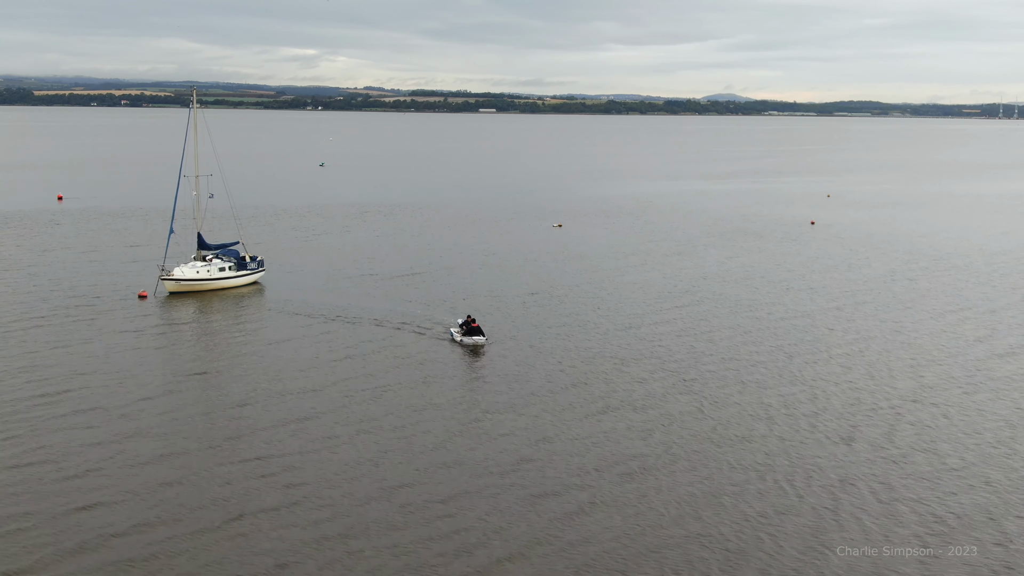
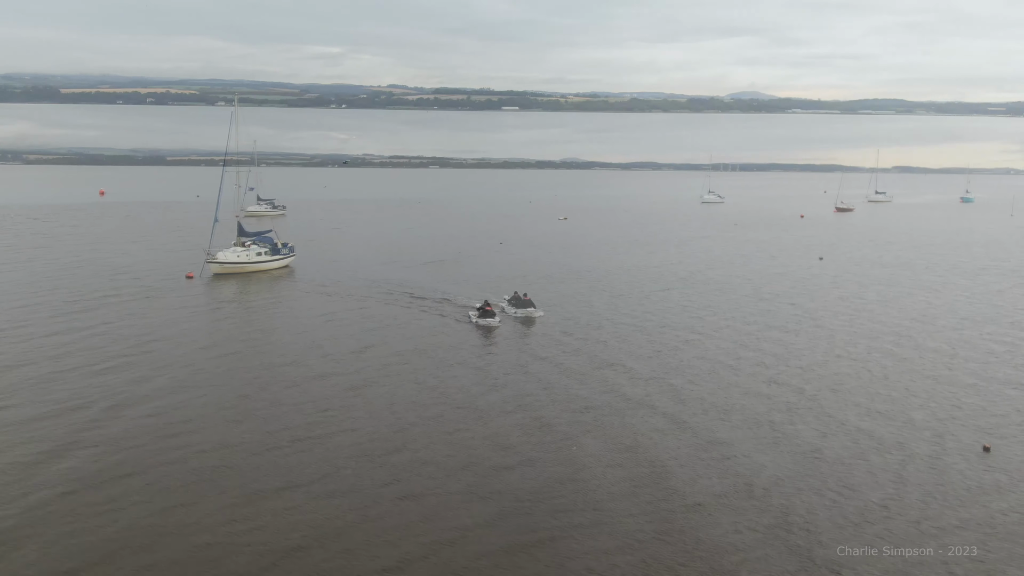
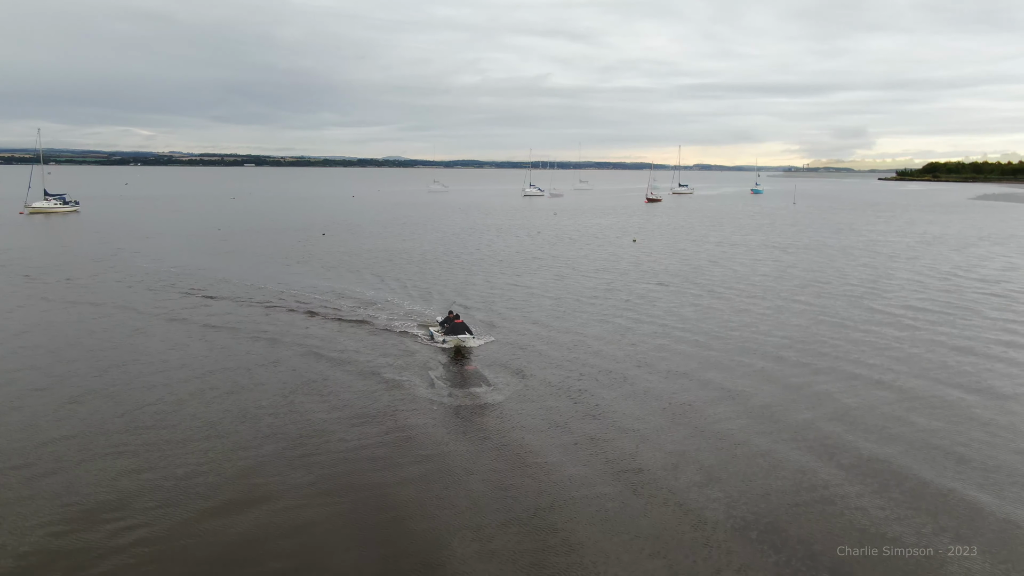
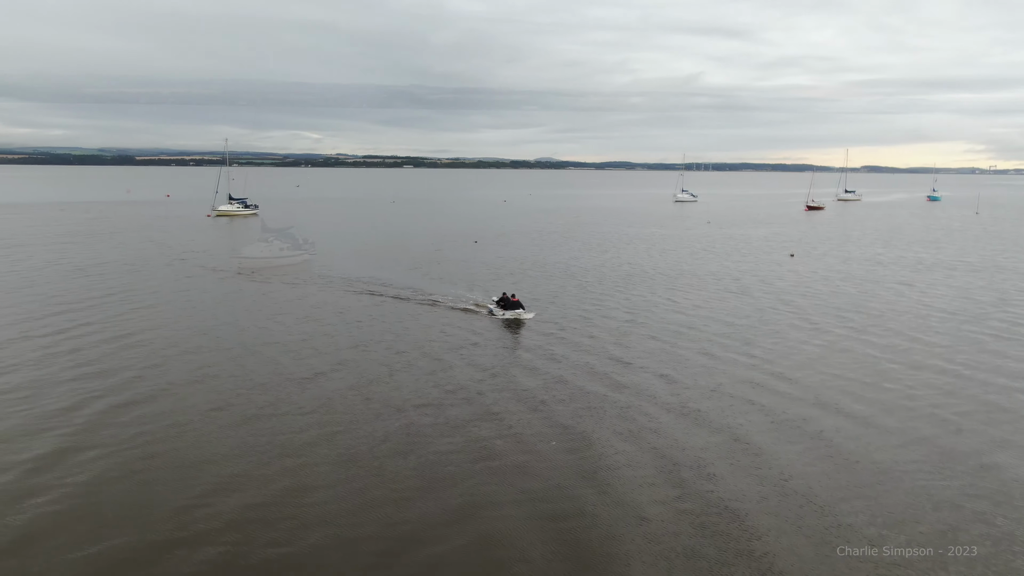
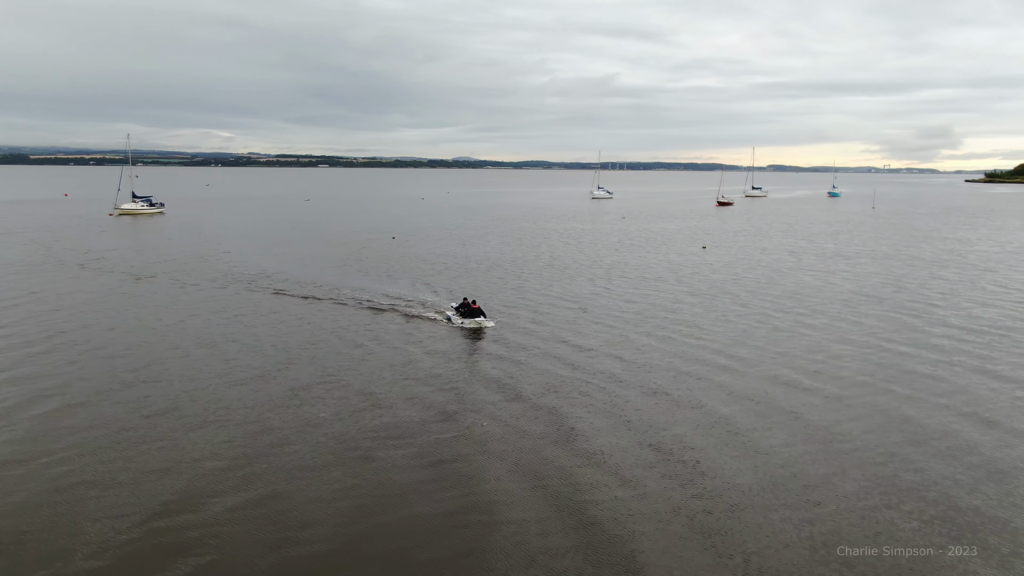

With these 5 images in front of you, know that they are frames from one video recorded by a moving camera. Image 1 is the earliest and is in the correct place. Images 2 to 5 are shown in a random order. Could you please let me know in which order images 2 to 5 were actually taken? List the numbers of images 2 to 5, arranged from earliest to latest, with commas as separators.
2, 4, 5, 3
